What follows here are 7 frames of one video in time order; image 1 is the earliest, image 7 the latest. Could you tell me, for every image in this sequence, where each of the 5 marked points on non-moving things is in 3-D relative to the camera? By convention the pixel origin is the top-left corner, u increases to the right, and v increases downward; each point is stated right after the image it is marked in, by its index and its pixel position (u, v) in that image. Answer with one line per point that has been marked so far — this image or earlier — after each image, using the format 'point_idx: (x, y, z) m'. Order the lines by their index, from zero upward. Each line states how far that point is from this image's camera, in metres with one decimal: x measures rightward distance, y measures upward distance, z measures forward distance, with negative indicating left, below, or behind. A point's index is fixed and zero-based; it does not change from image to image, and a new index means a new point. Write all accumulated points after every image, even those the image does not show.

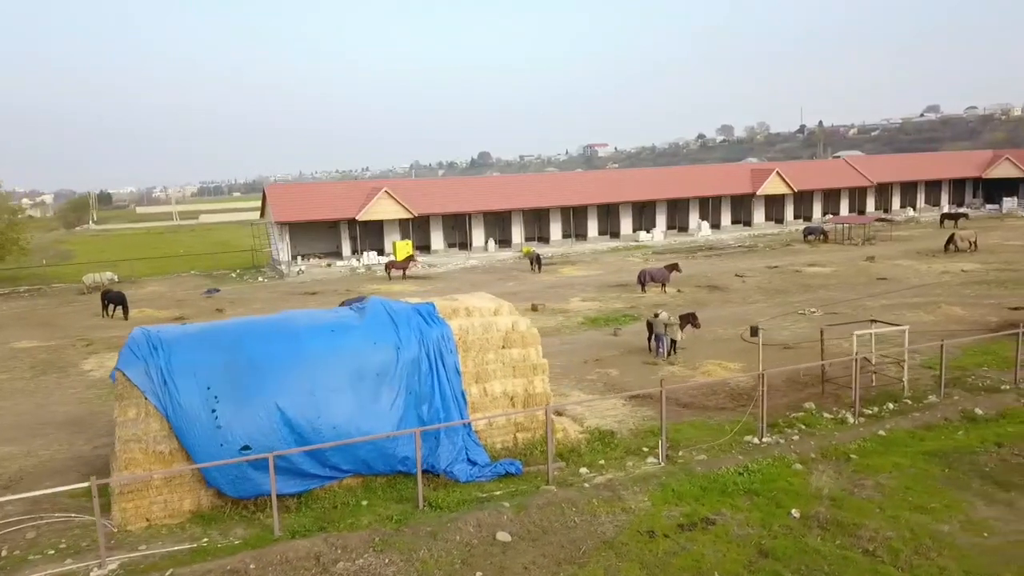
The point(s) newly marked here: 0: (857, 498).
0: (+4.1, -2.5, +9.5) m
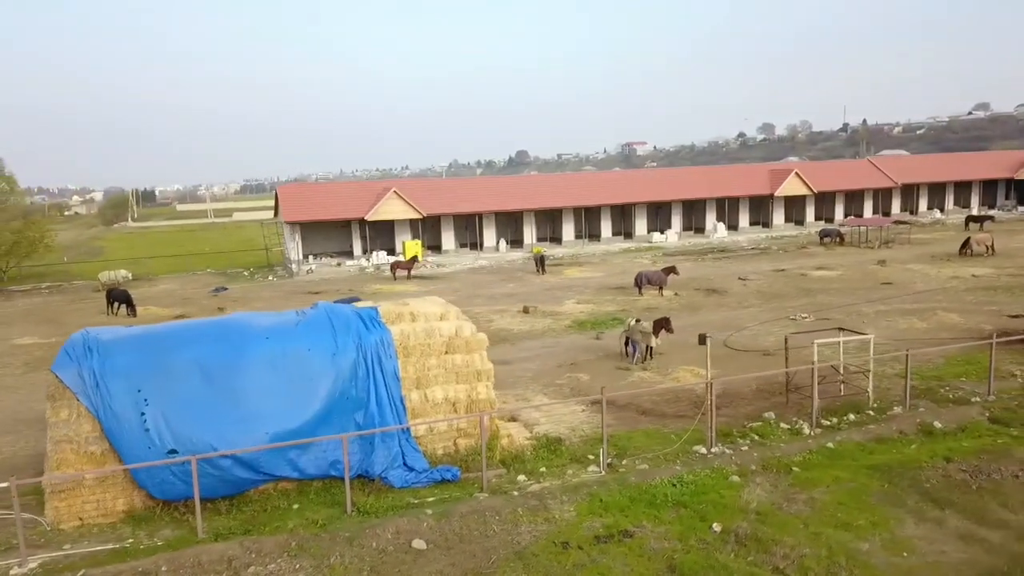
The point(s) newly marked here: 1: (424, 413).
0: (+3.2, -2.6, +9.3) m
1: (-1.2, -1.7, +11.2) m
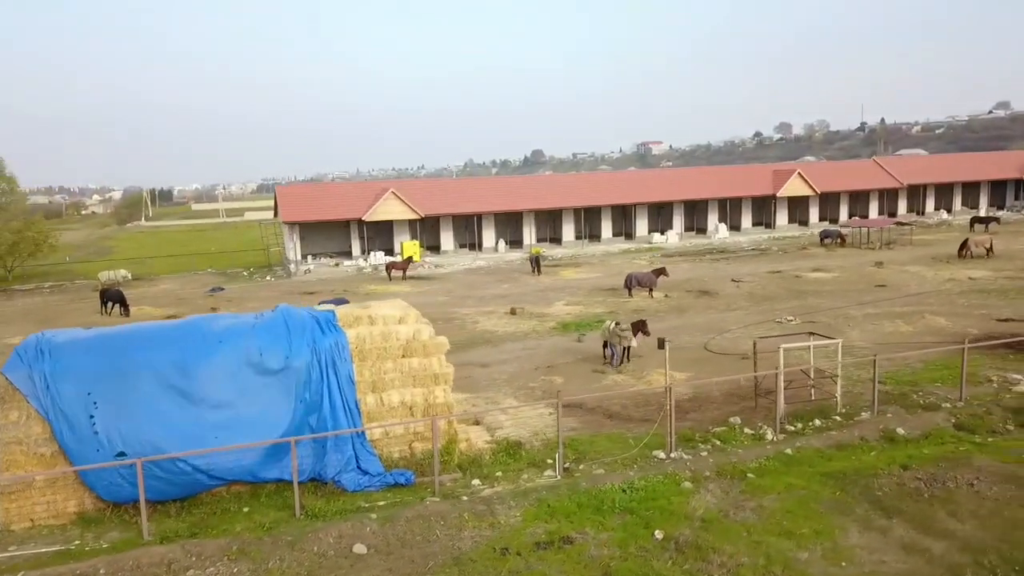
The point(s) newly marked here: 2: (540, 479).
0: (+2.5, -2.7, +9.2) m
1: (-1.8, -1.8, +11.2) m
2: (+0.4, -2.6, +11.0) m
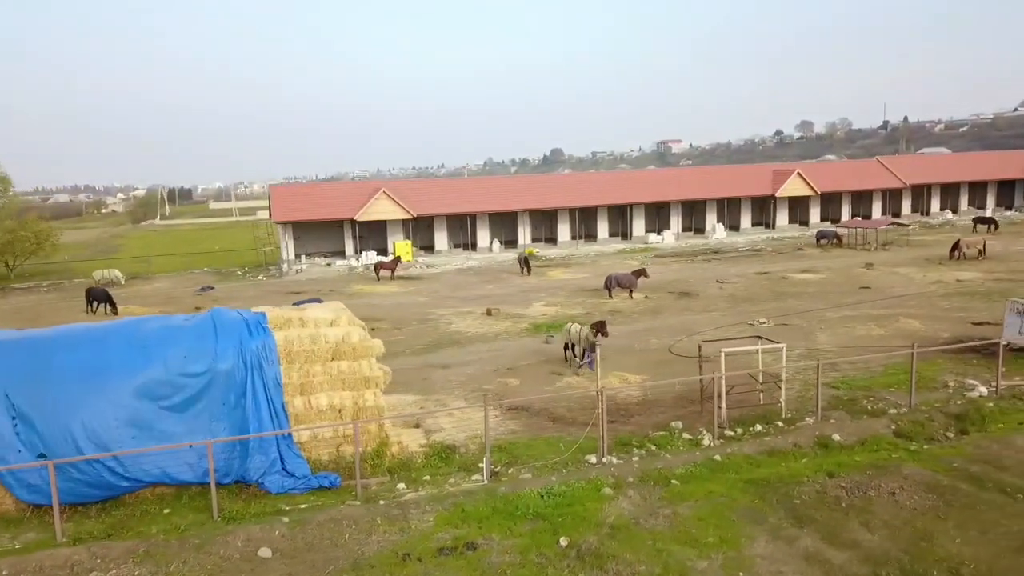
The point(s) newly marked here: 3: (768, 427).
0: (+1.4, -2.7, +9.1) m
1: (-2.8, -1.8, +11.1) m
2: (-0.6, -2.6, +10.9) m
3: (+3.9, -2.1, +12.3) m
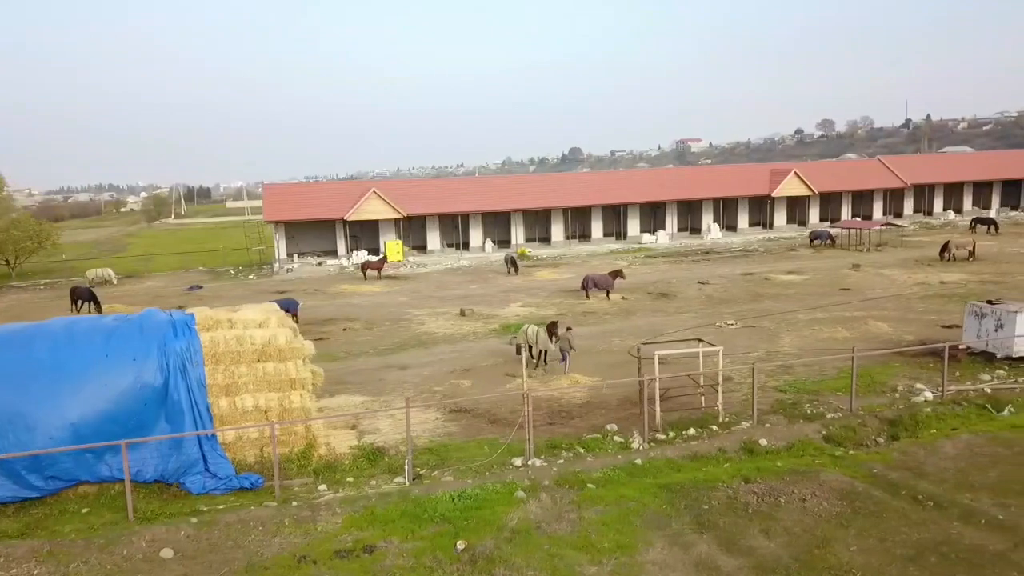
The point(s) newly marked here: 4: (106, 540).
0: (+0.3, -2.7, +9.0) m
1: (-3.9, -1.8, +11.2) m
2: (-1.7, -2.7, +10.9) m
3: (+2.9, -2.2, +12.2) m
4: (-4.7, -2.9, +9.3) m
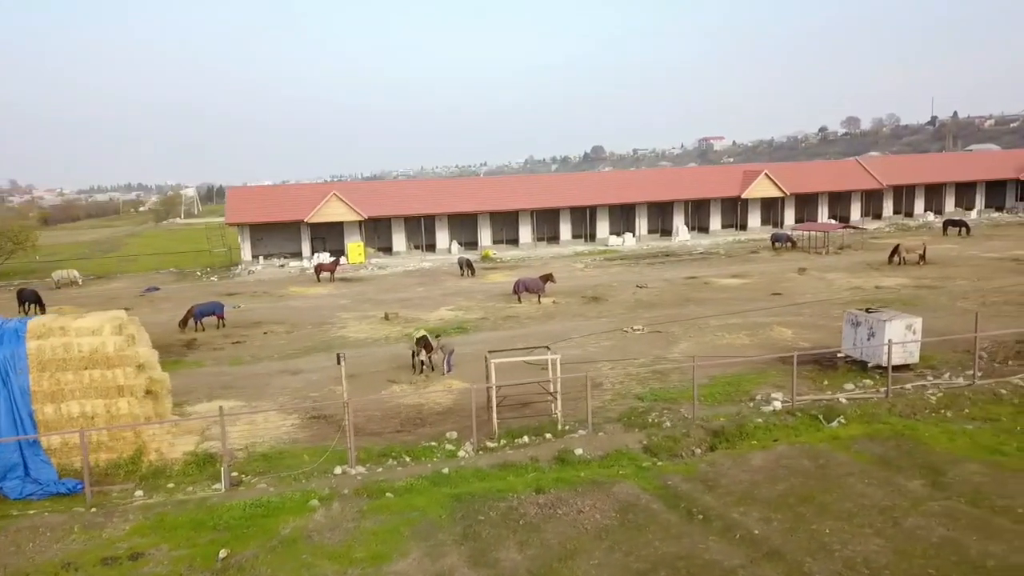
0: (-2.3, -2.9, +9.2) m
1: (-6.5, -2.0, +11.4) m
2: (-4.3, -2.8, +11.1) m
3: (+0.3, -2.3, +12.3) m
4: (-7.3, -3.0, +9.6) m
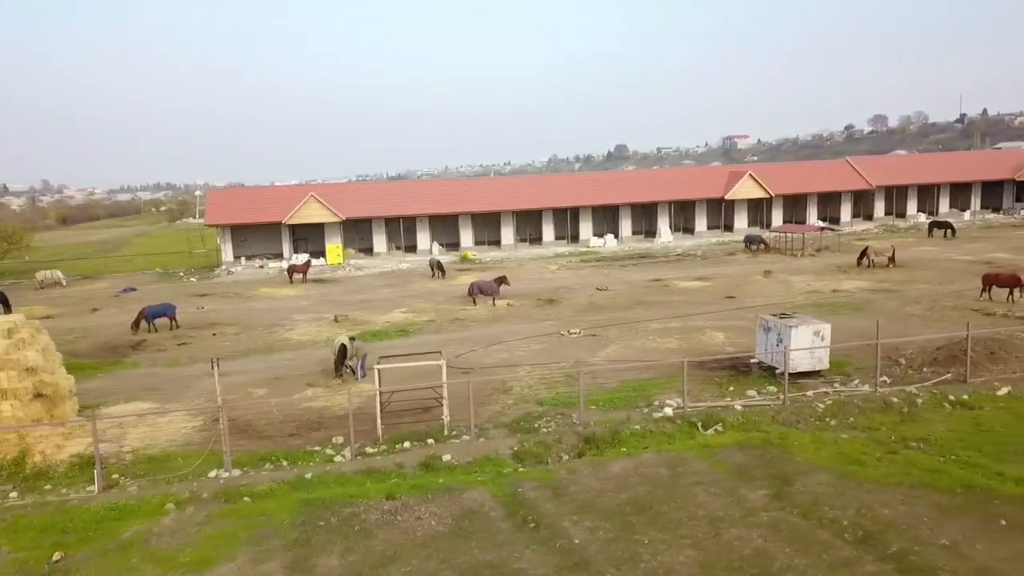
0: (-4.2, -3.0, +9.3) m
1: (-8.3, -2.0, +11.7) m
2: (-6.2, -2.9, +11.3) m
3: (-1.5, -2.4, +12.3) m
4: (-9.2, -3.1, +9.9) m
